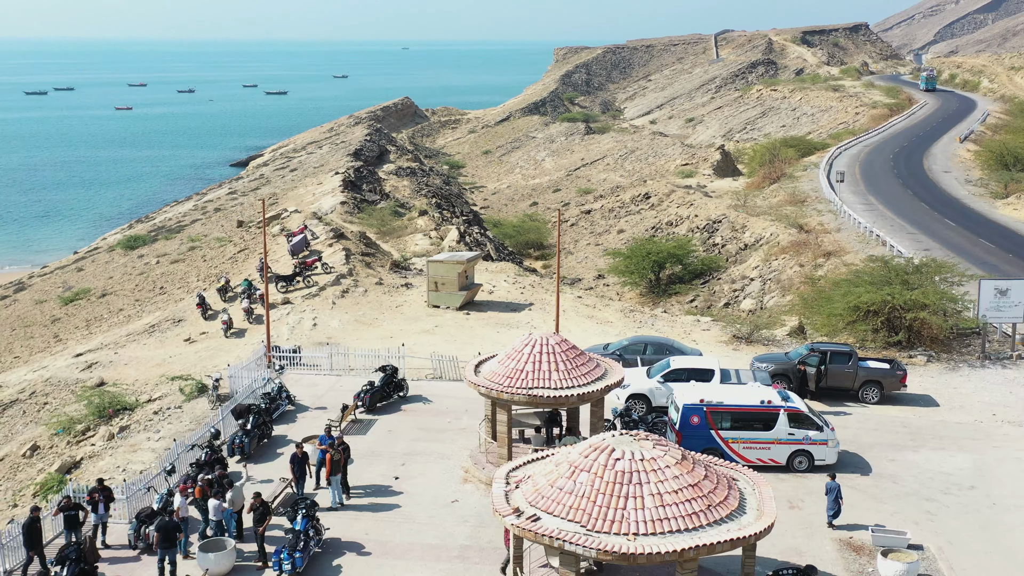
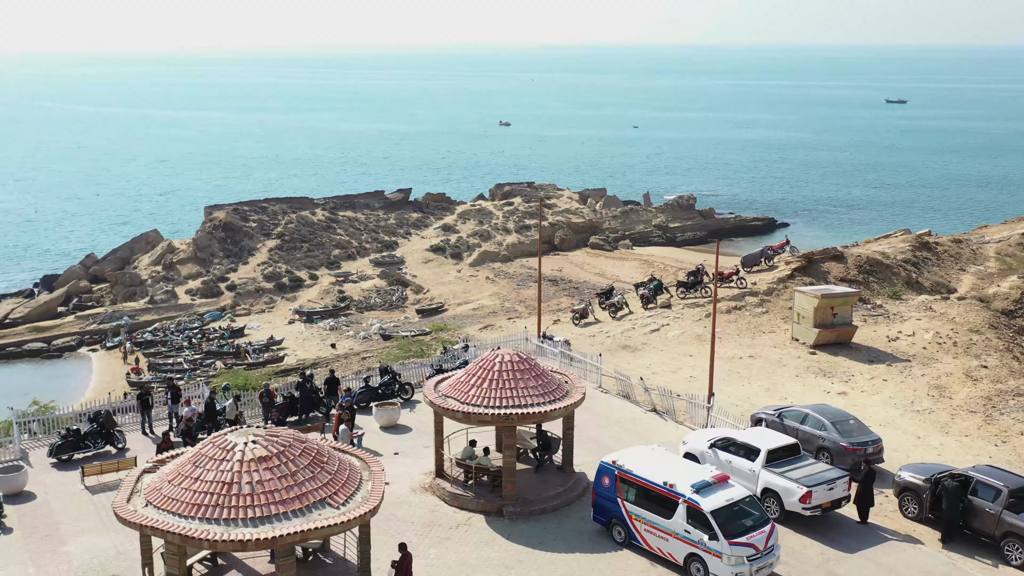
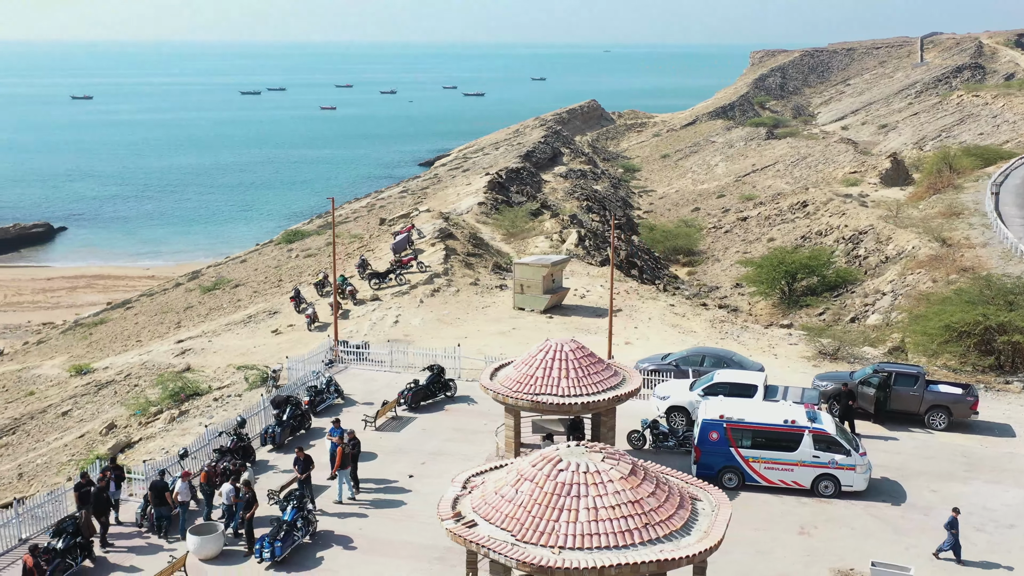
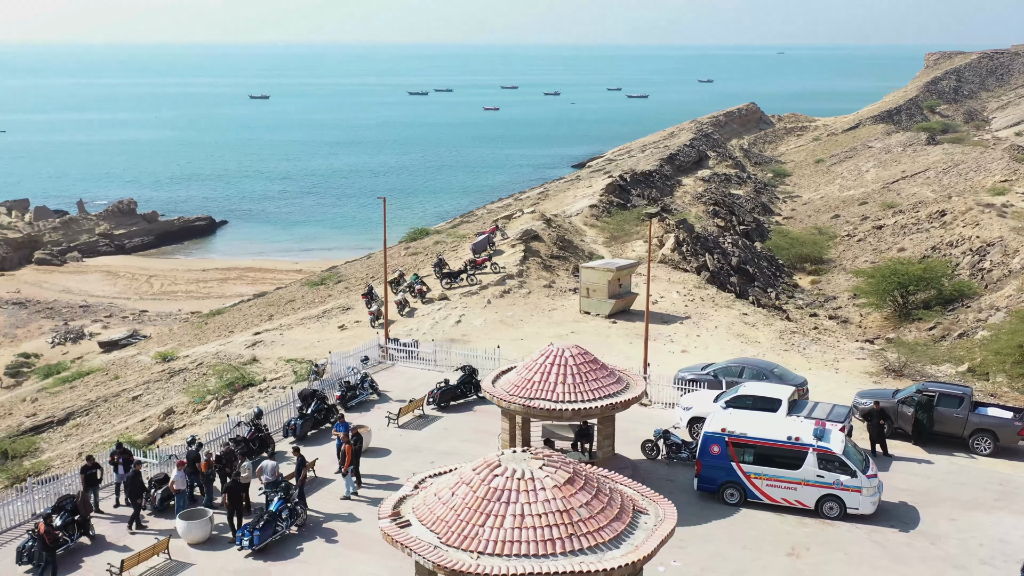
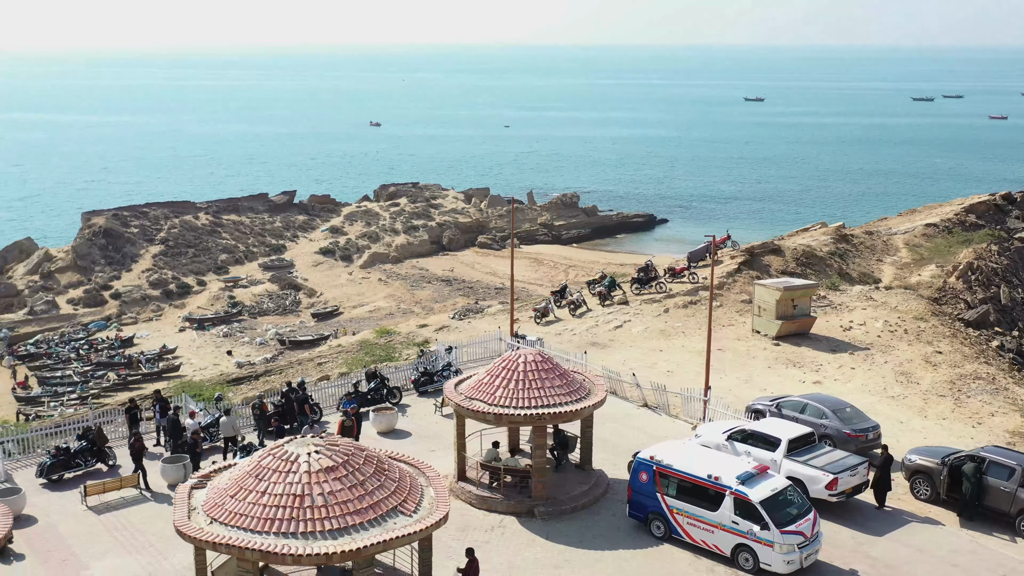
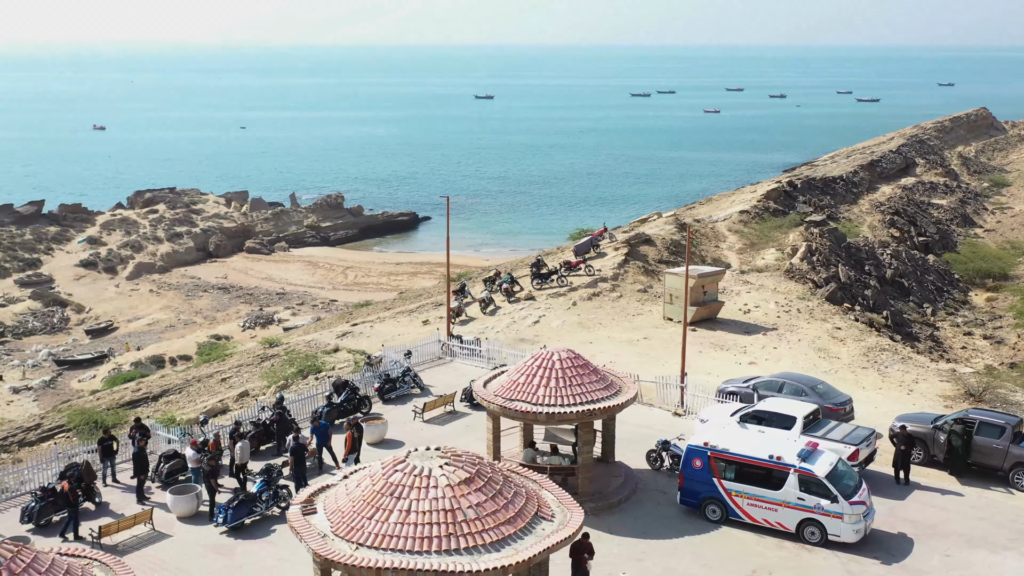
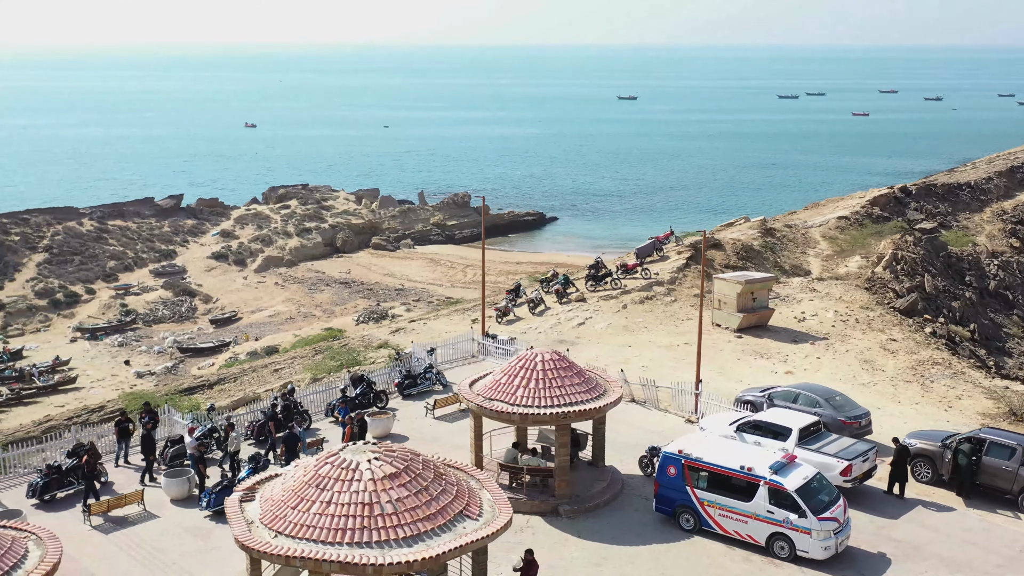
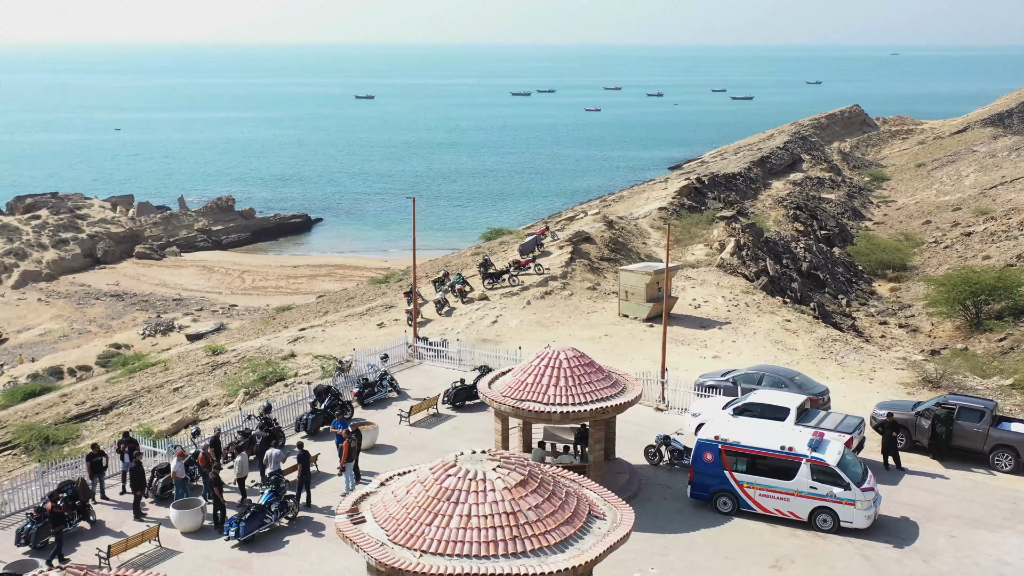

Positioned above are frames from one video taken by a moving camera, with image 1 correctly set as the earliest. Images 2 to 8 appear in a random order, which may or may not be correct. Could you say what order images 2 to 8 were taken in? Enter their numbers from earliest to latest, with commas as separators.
3, 4, 8, 6, 7, 5, 2
